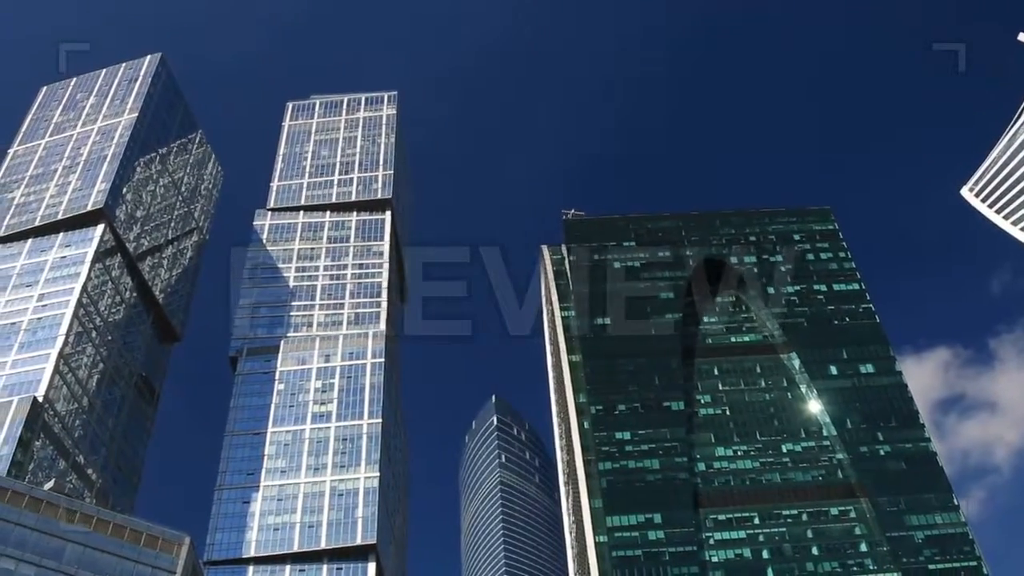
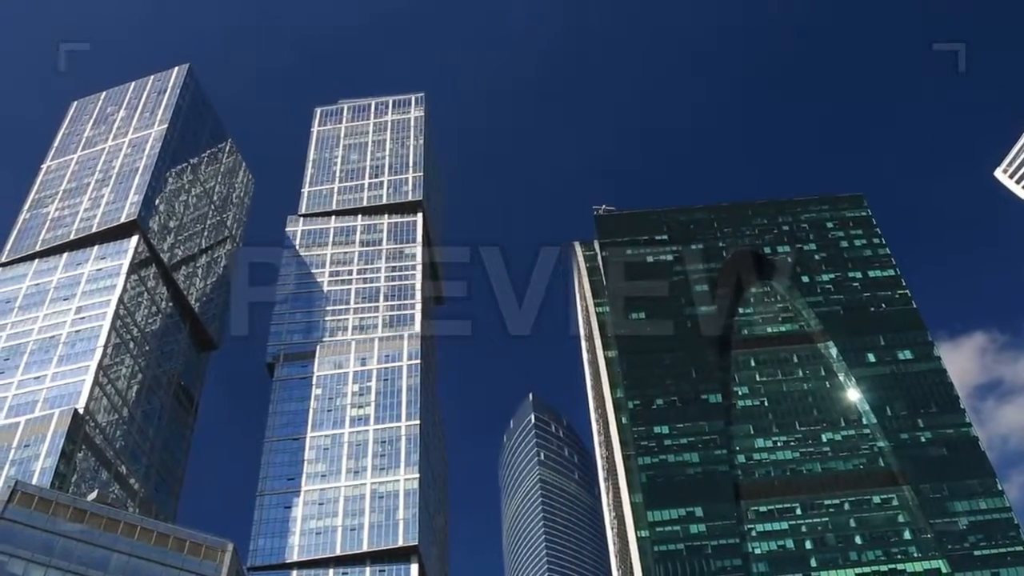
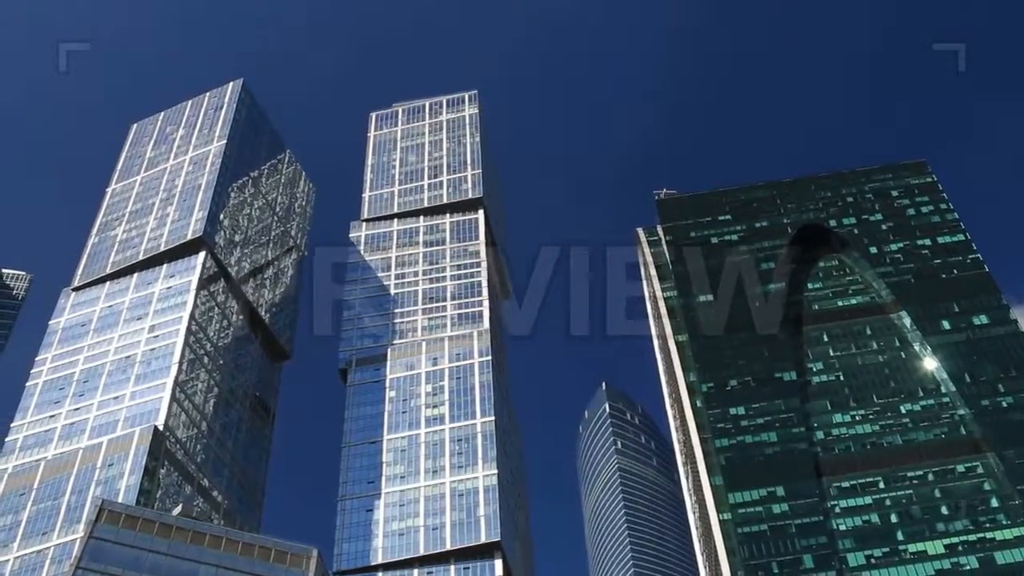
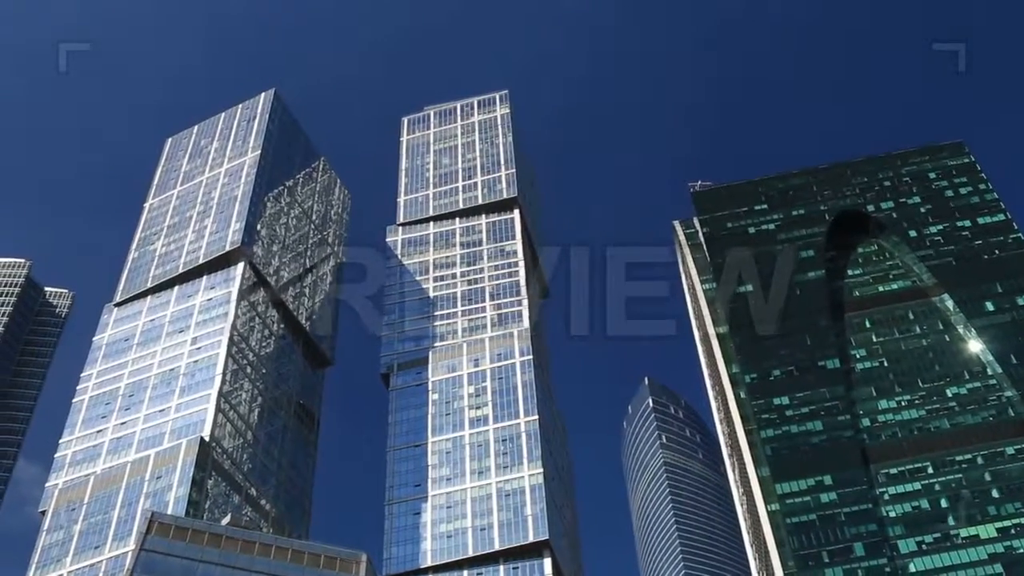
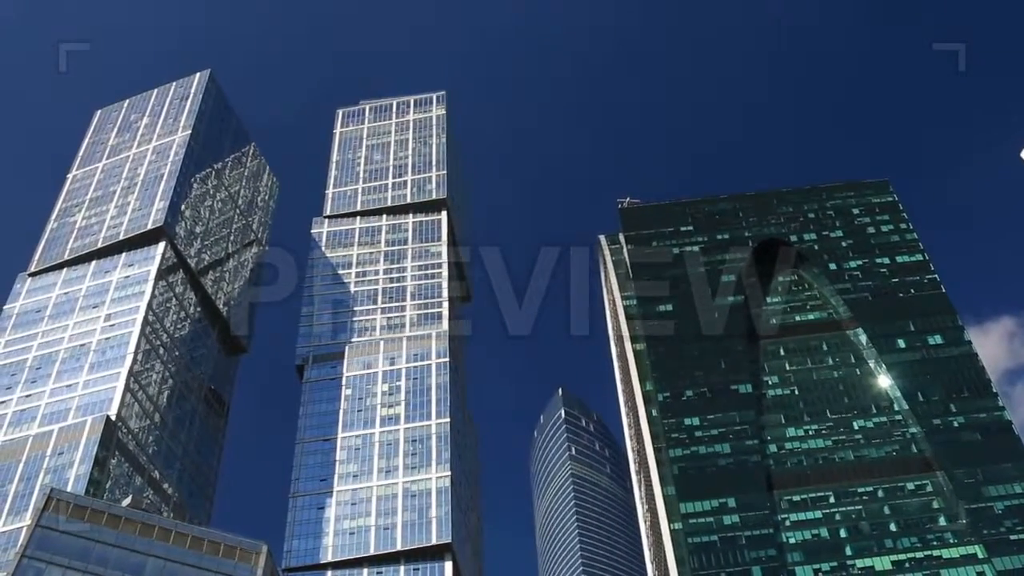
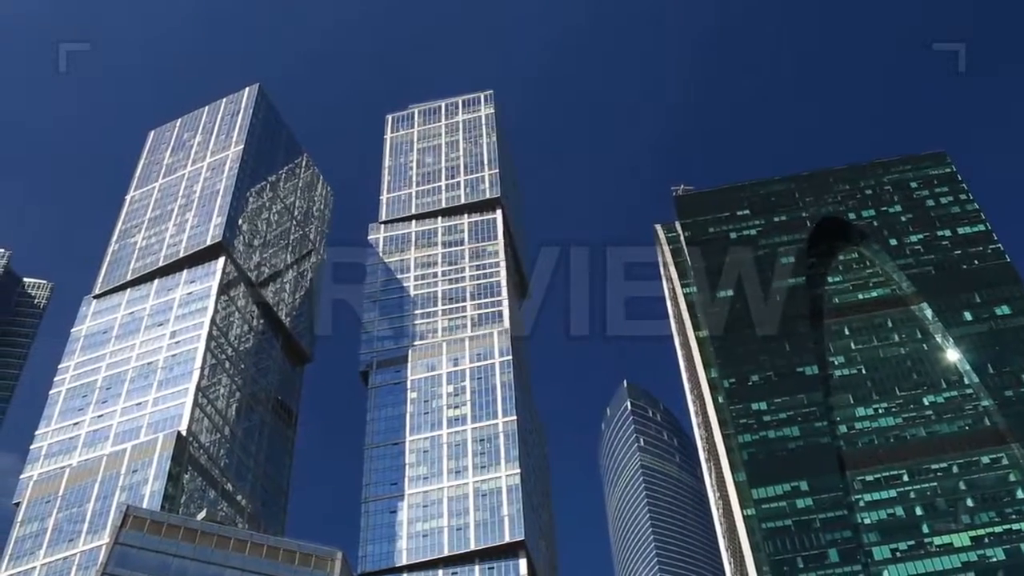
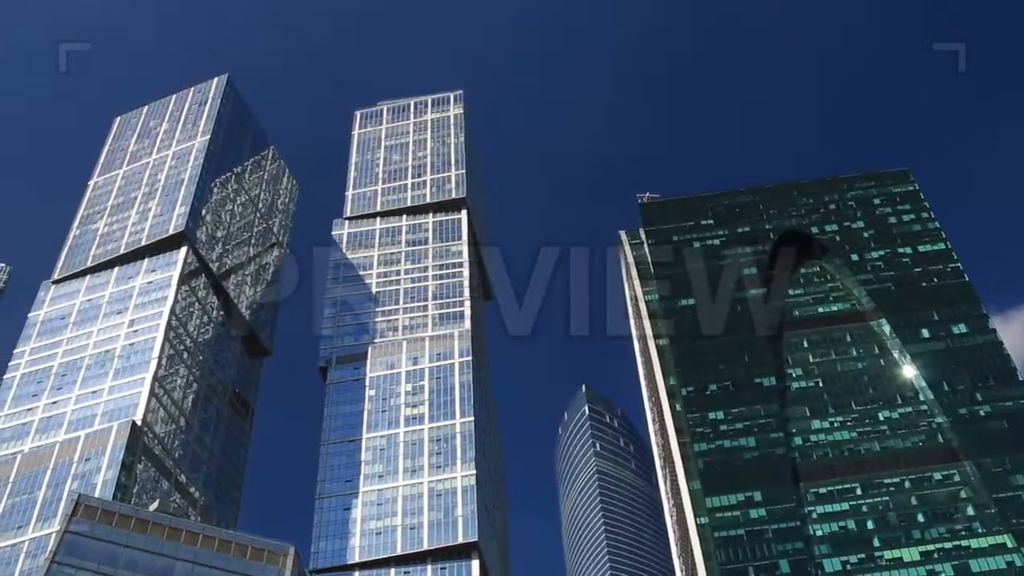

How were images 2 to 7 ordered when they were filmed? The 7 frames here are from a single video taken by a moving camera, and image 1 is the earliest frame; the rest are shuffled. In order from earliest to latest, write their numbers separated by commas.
2, 5, 7, 3, 6, 4
